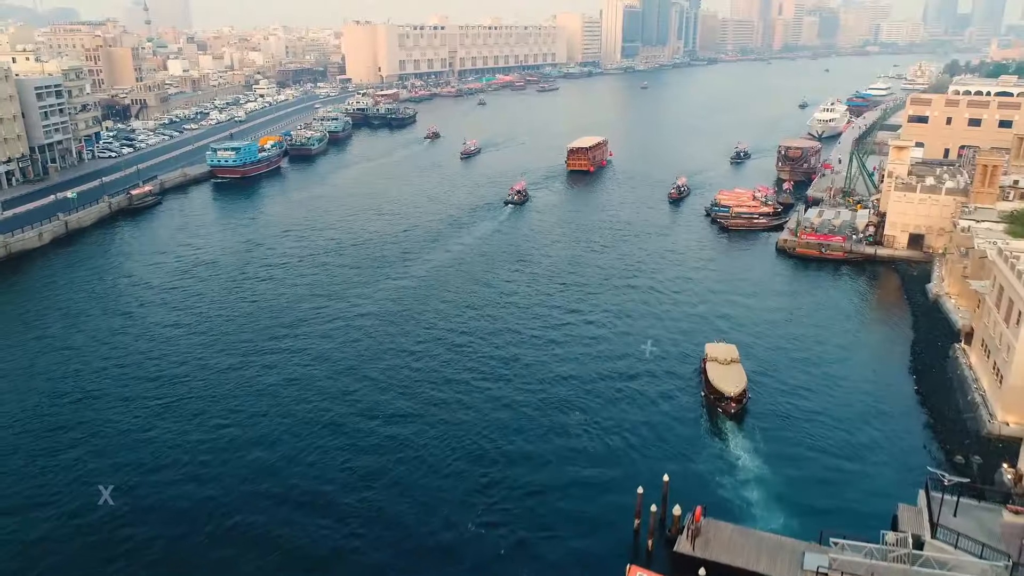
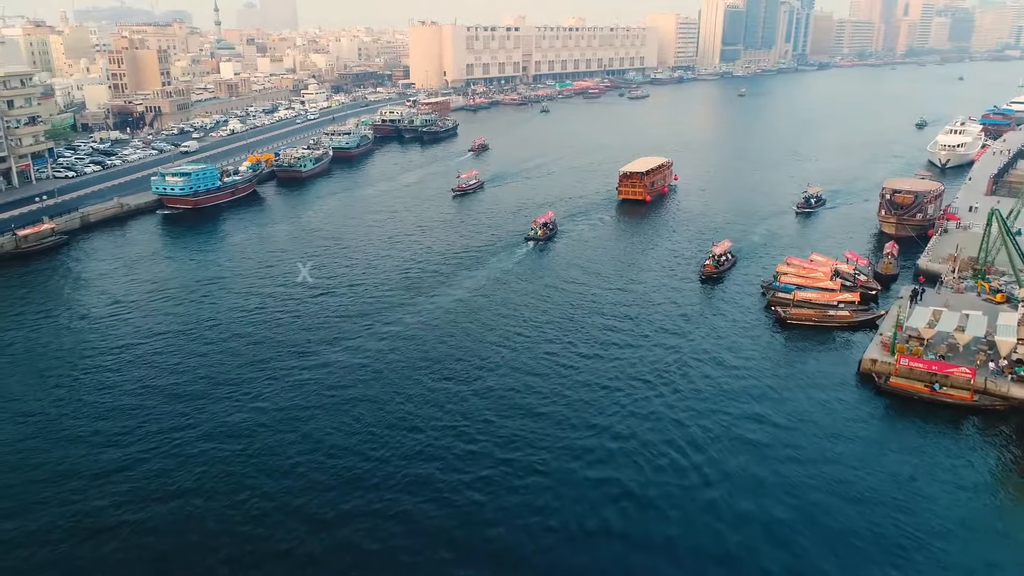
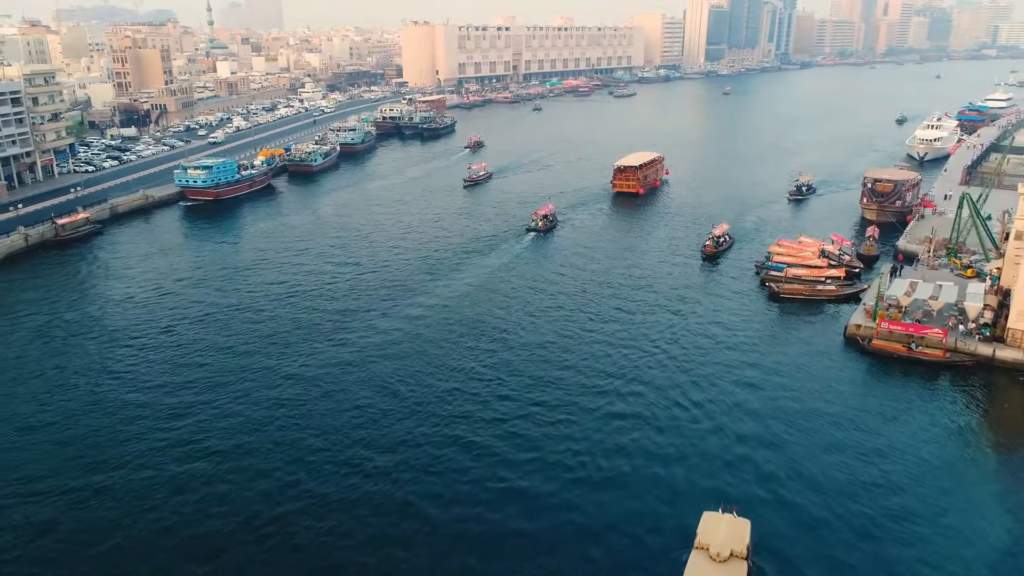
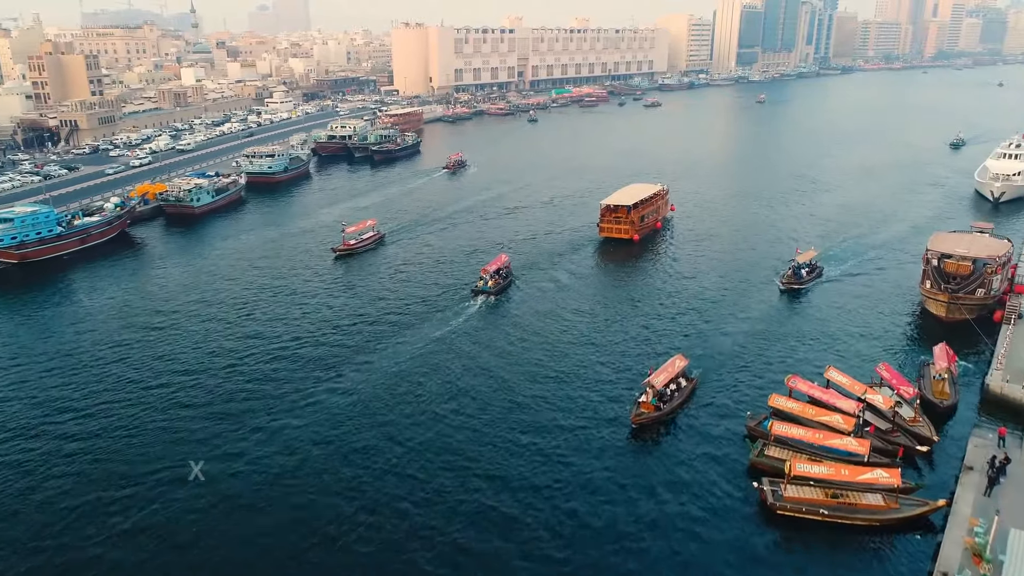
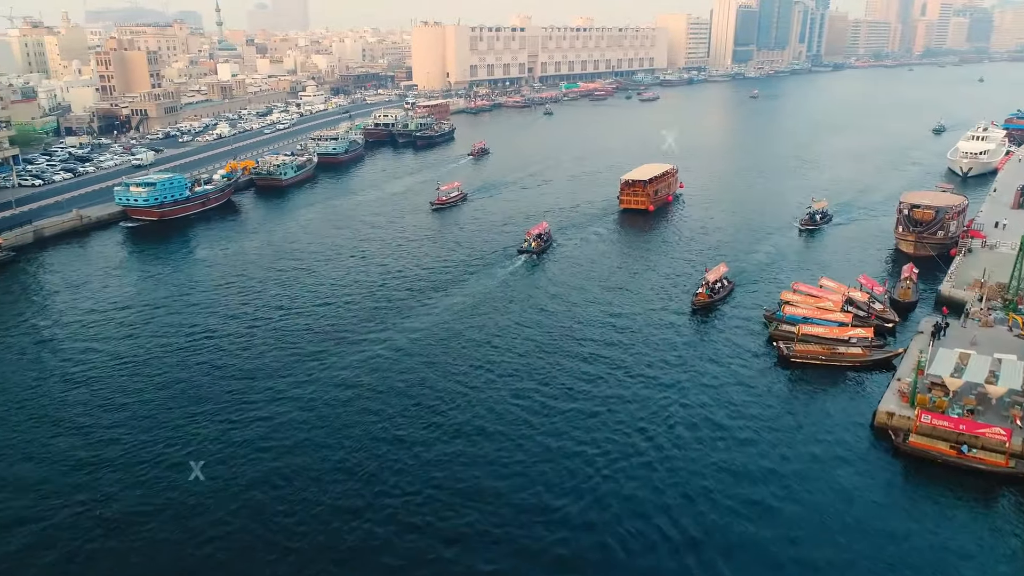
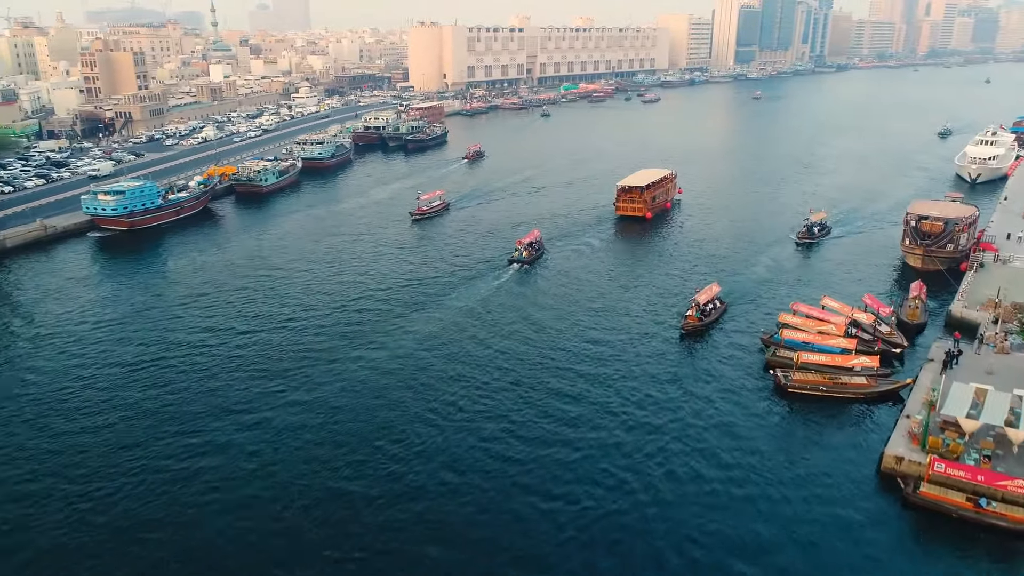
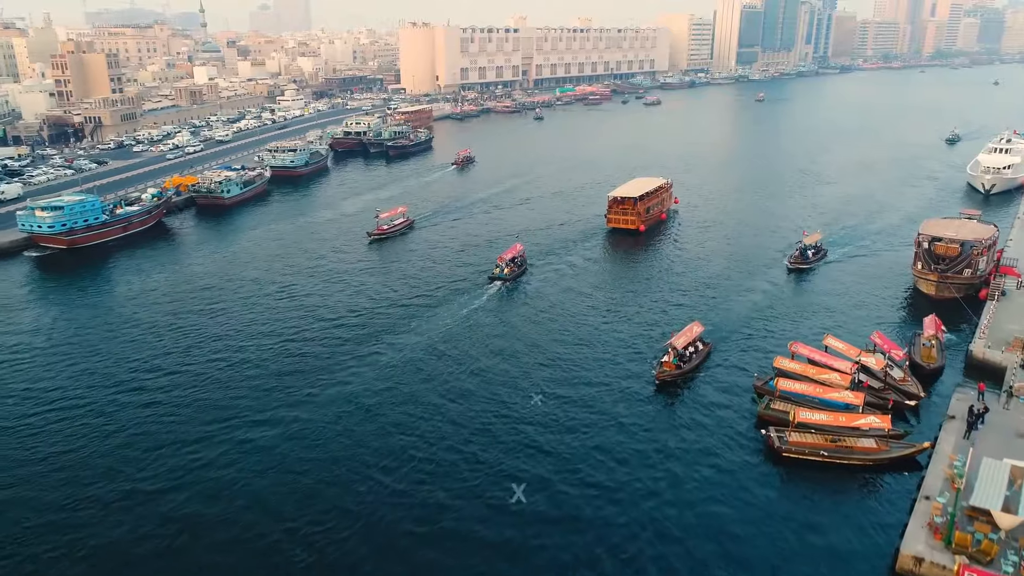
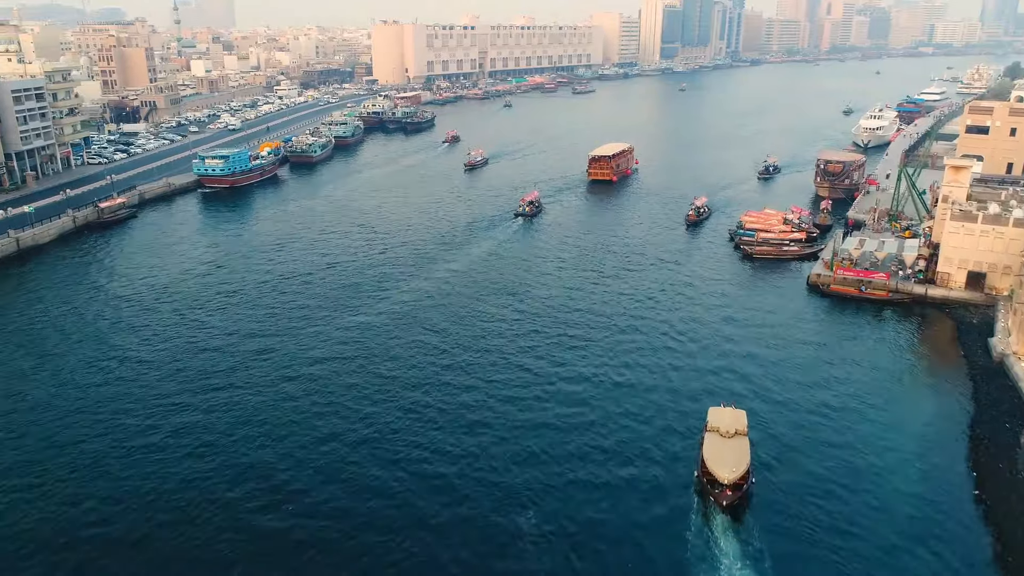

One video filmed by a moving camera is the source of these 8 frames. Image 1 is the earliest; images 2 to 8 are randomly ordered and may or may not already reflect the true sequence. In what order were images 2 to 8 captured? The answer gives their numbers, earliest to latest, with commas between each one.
8, 3, 2, 5, 6, 7, 4
